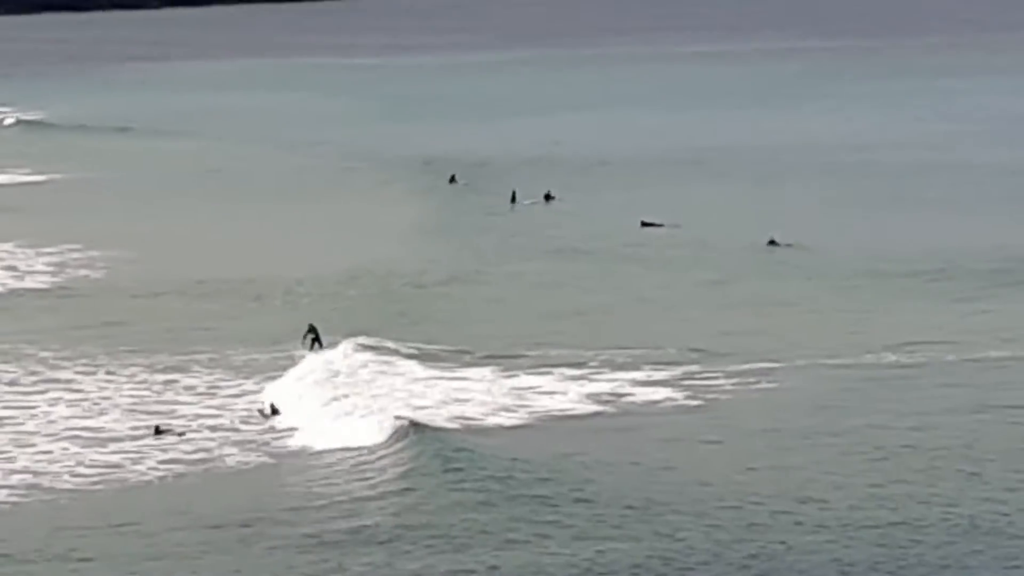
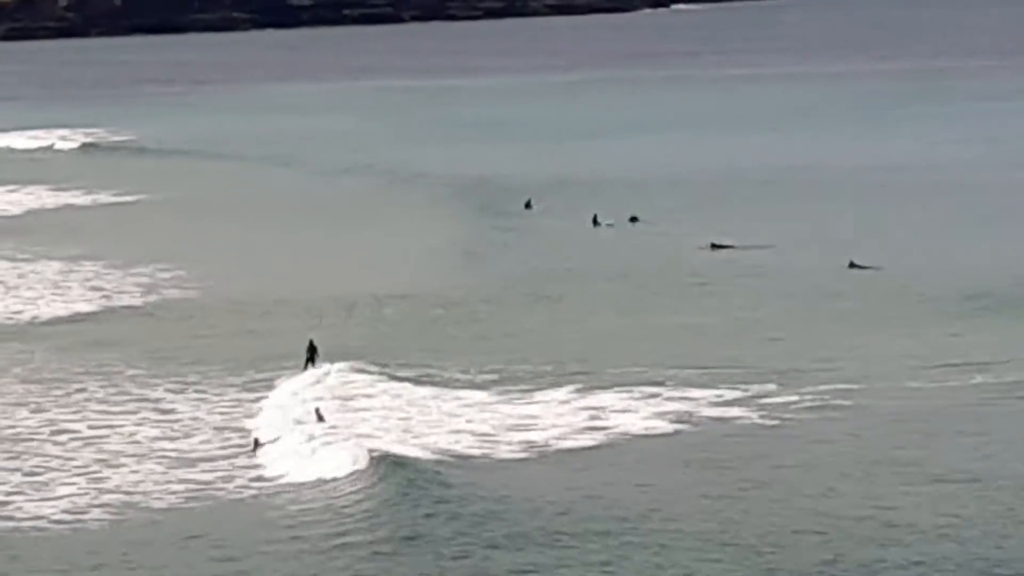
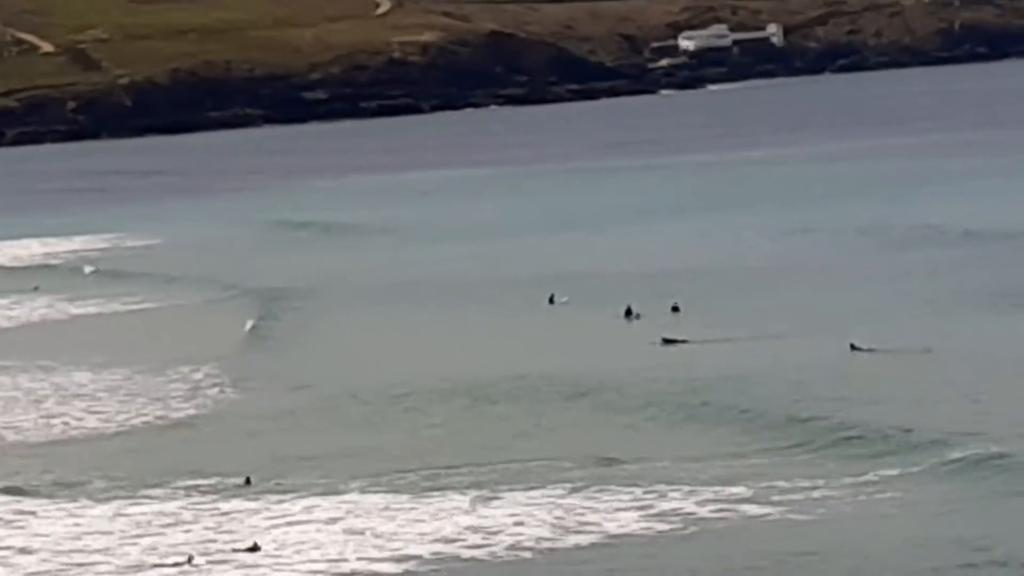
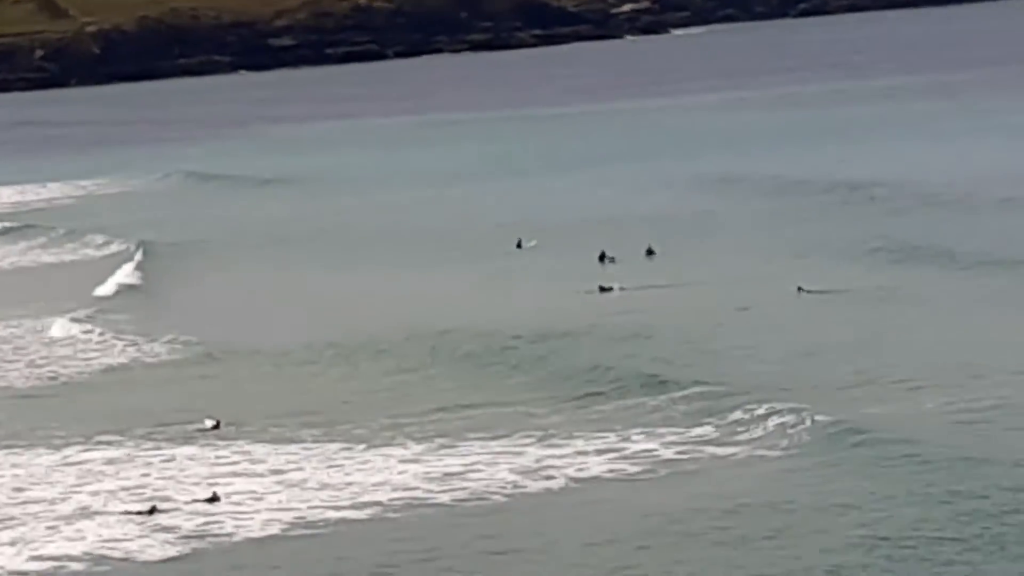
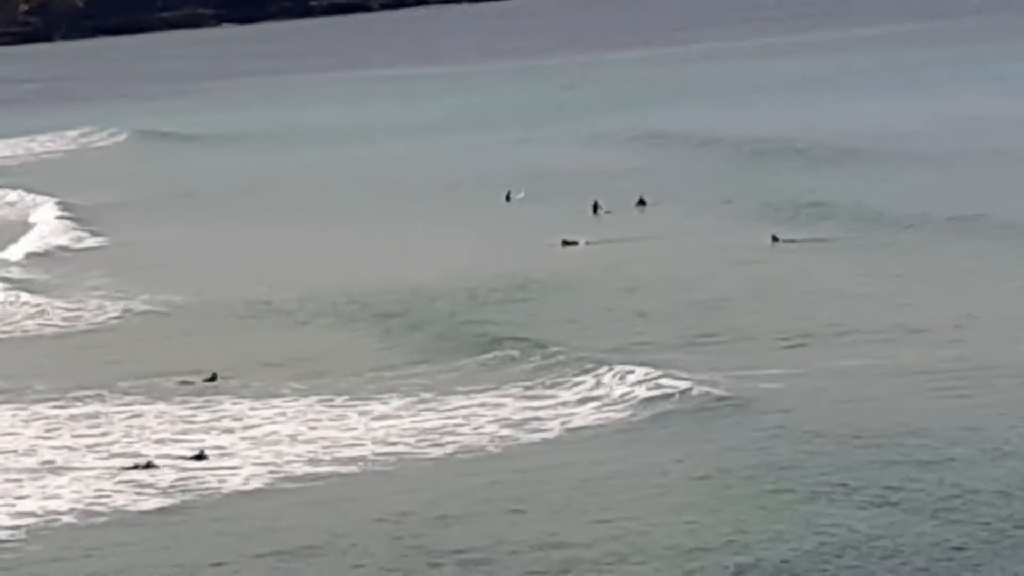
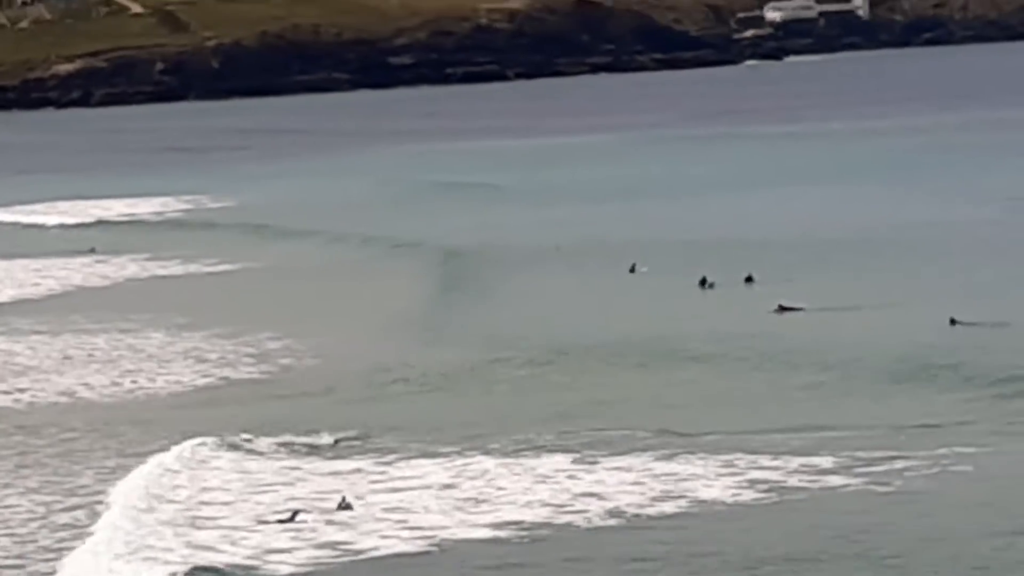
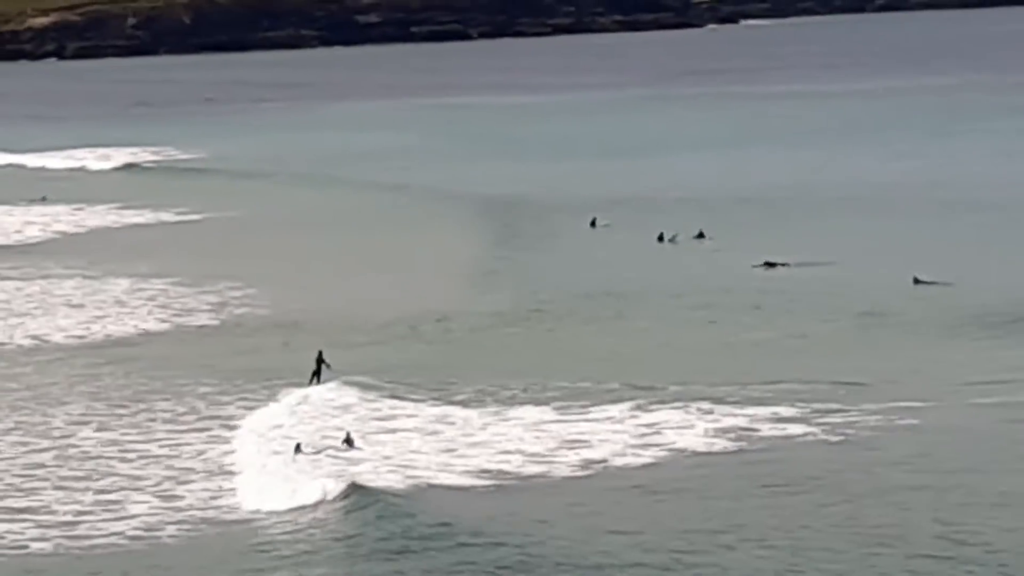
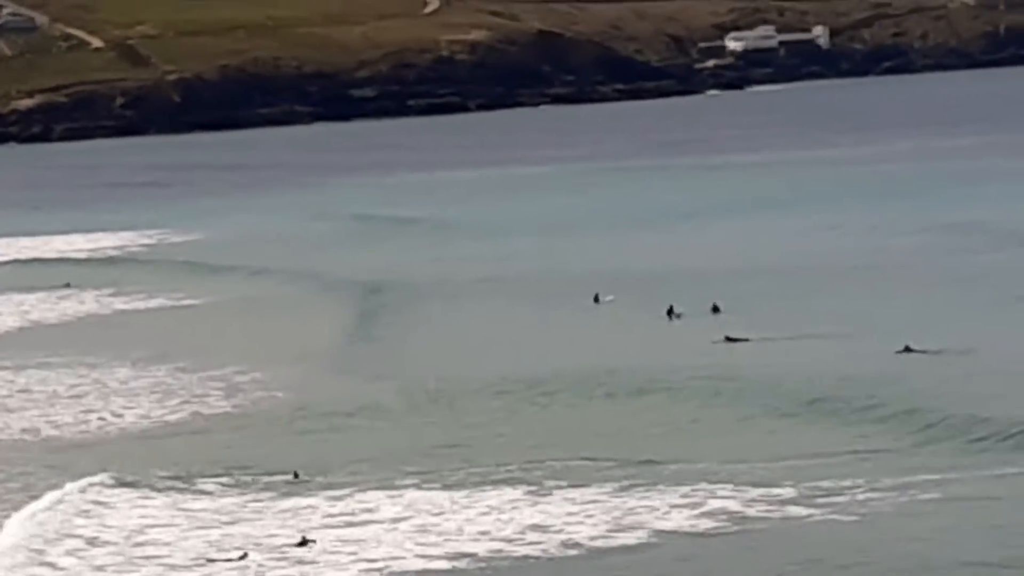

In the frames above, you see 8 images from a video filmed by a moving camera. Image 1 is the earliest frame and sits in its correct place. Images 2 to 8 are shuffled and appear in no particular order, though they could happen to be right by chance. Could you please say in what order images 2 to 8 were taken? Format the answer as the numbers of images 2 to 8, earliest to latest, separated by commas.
2, 7, 6, 8, 3, 4, 5
